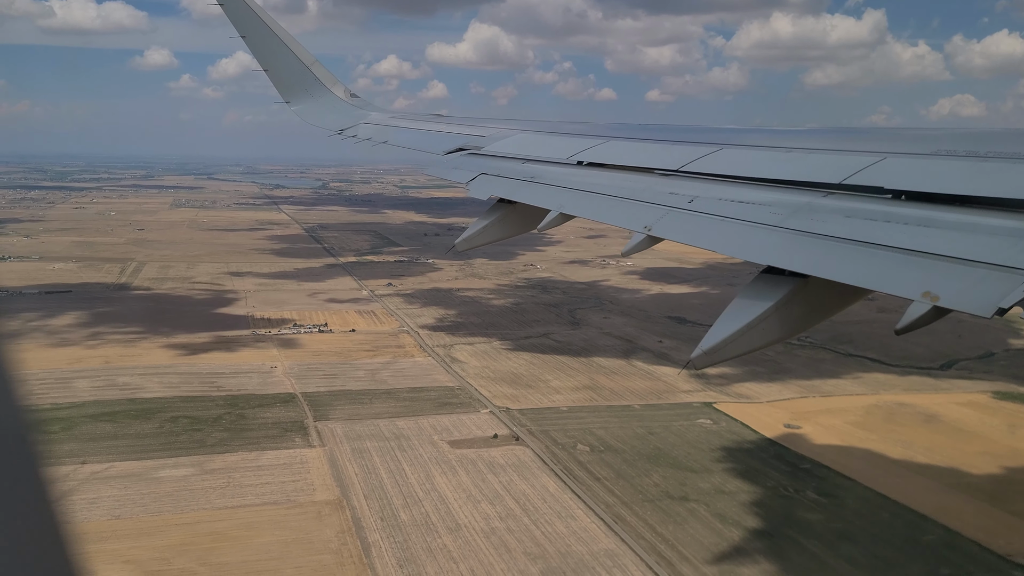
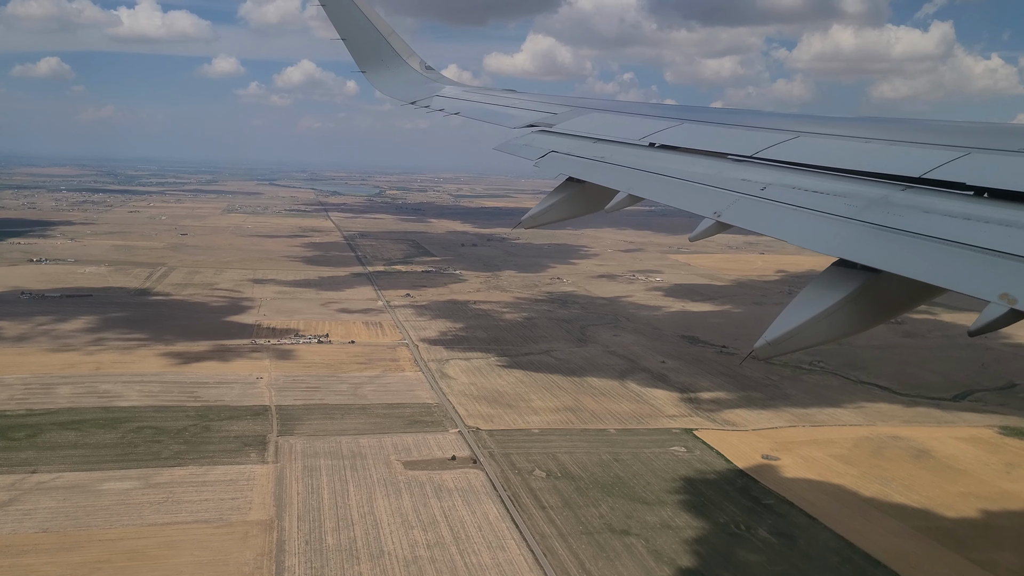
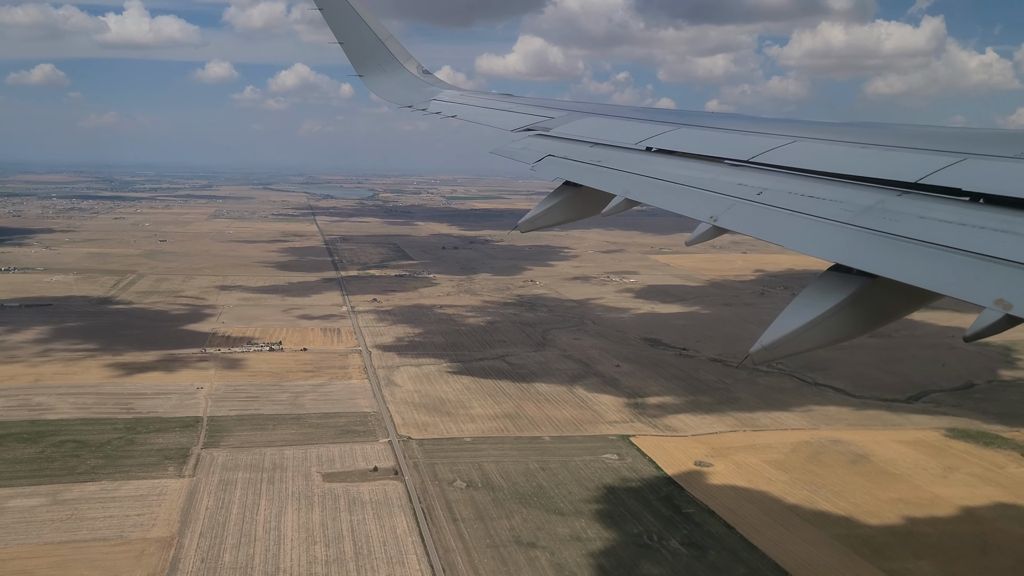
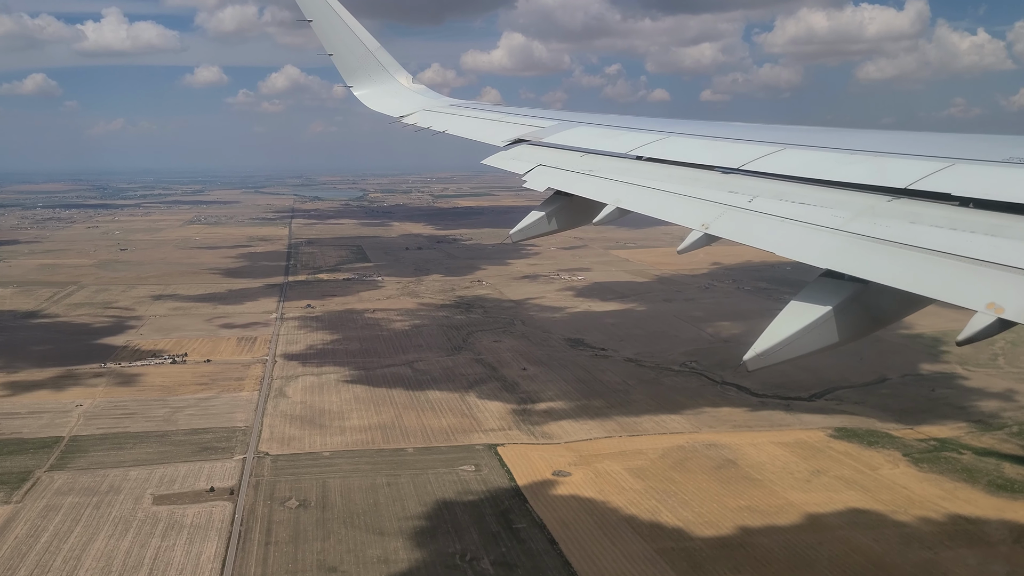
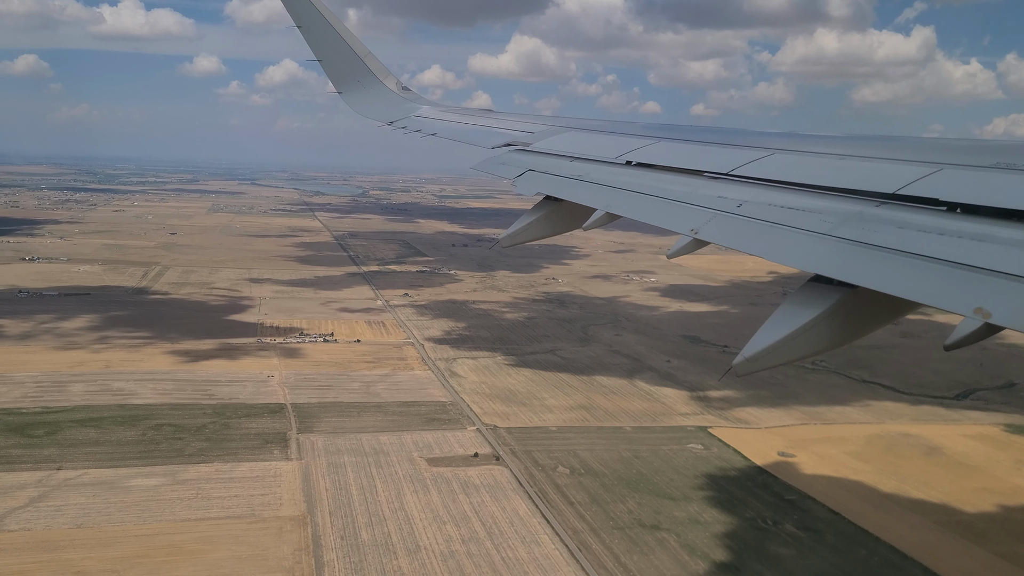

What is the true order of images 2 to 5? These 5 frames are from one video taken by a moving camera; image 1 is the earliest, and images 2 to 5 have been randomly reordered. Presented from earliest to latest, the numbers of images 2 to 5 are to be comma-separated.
5, 2, 3, 4
